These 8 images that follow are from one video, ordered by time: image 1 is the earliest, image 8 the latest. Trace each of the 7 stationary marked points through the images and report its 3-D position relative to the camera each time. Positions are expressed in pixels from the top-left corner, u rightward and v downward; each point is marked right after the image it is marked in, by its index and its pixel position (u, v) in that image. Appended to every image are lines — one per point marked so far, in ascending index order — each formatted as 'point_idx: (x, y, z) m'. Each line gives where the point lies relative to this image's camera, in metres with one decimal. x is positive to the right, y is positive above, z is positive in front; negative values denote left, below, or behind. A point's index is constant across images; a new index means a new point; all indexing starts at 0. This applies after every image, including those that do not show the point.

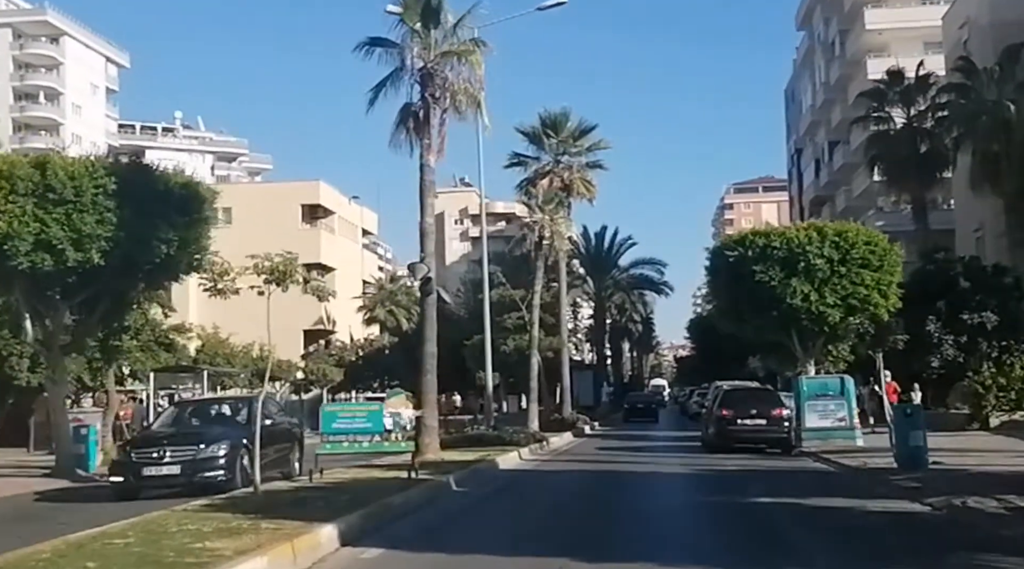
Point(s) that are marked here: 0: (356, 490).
0: (-2.2, -2.8, +15.8) m
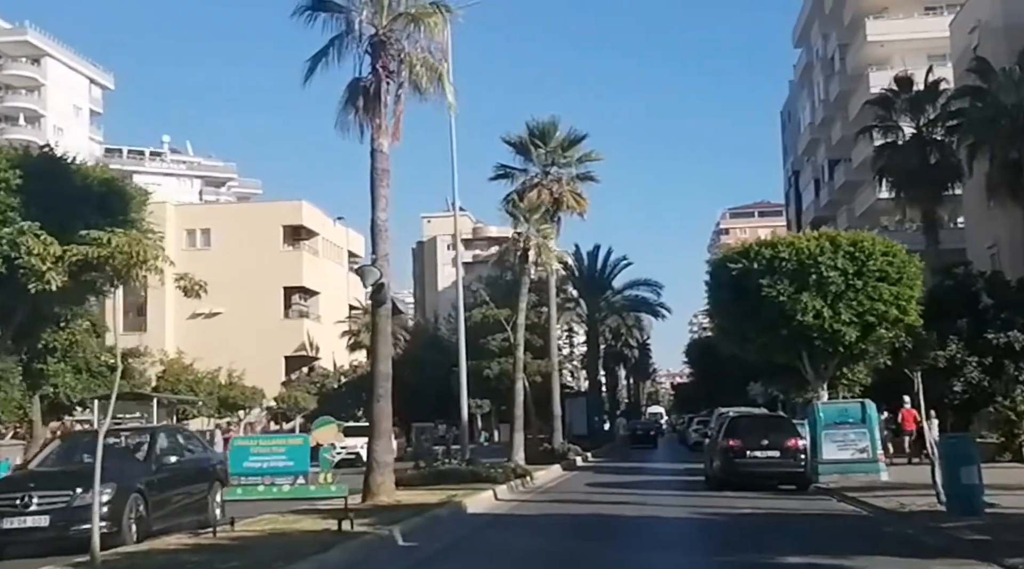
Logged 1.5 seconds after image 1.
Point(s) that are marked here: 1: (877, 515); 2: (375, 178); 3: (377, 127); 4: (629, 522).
0: (-2.7, -2.8, +12.2) m
1: (+5.8, -3.7, +18.5) m
2: (-2.3, +1.8, +19.0) m
3: (-2.3, +2.7, +19.3) m
4: (+1.8, -3.8, +18.5) m
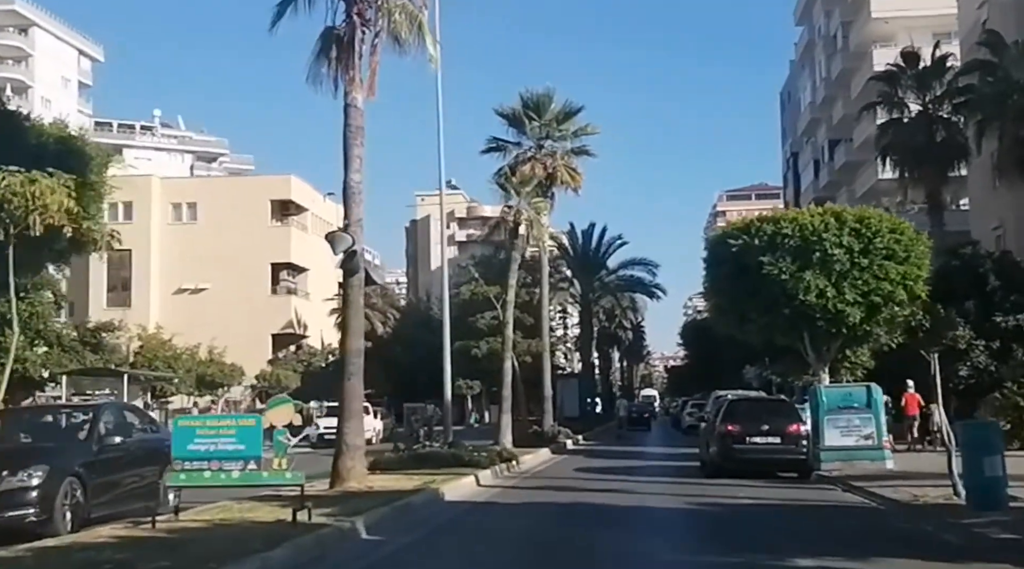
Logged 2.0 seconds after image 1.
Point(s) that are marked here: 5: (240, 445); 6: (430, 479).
0: (-2.9, -2.4, +10.8) m
1: (+5.6, -3.3, +17.1) m
2: (-2.5, +2.3, +17.5) m
3: (-2.5, +3.2, +17.7) m
4: (+1.6, -3.4, +17.0) m
5: (-3.3, -1.9, +13.4) m
6: (-1.4, -3.2, +19.2) m
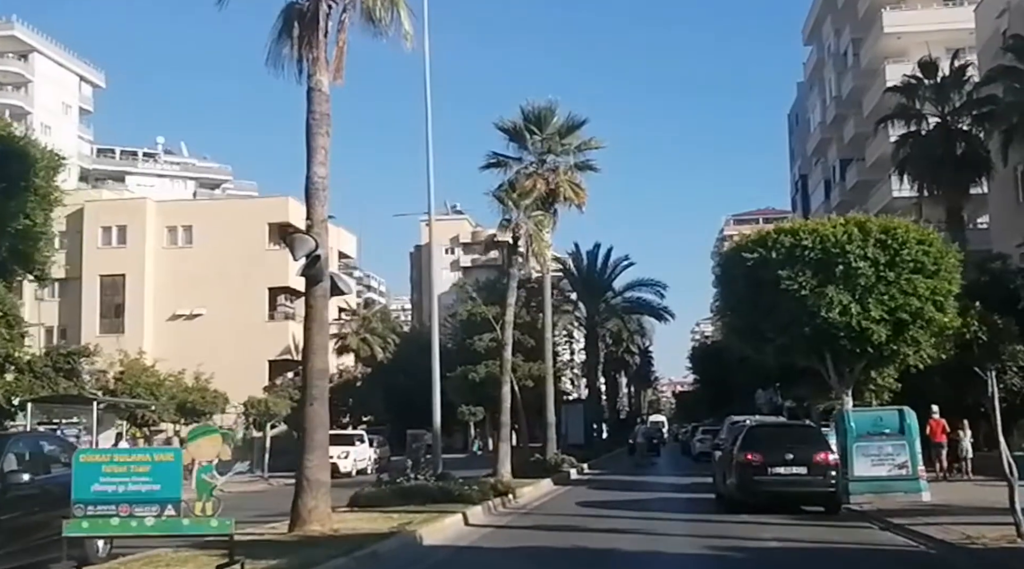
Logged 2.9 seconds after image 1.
0: (-3.1, -2.4, +8.4) m
1: (+5.4, -3.4, +14.7) m
2: (-2.7, +2.1, +15.2) m
3: (-2.6, +3.0, +15.5) m
4: (+1.4, -3.5, +14.6) m
5: (-3.5, -1.9, +11.1) m
6: (-1.5, -3.4, +16.8) m
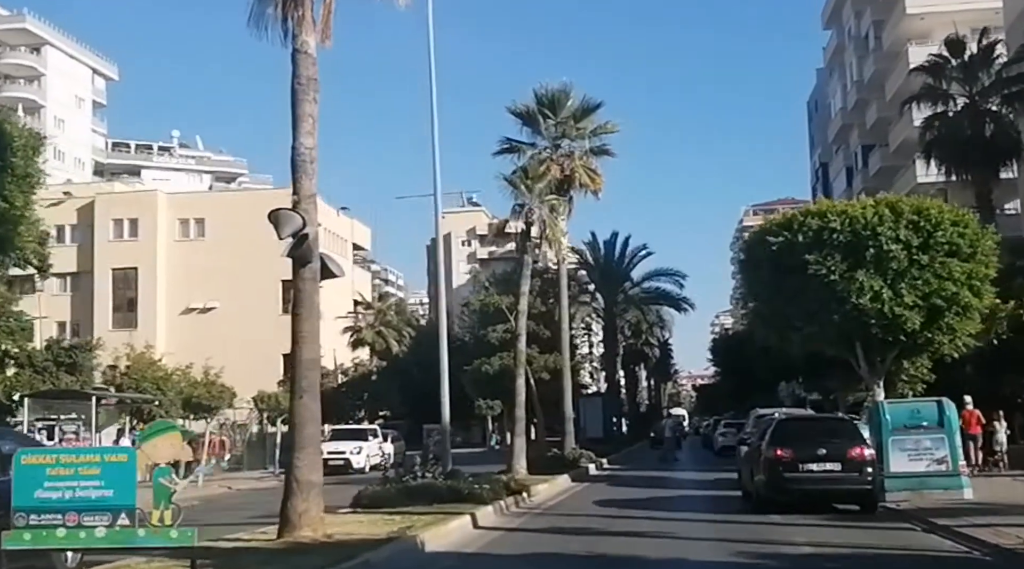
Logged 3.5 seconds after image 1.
0: (-3.1, -2.2, +7.1) m
1: (+5.5, -3.1, +13.3) m
2: (-2.6, +2.3, +13.9) m
3: (-2.5, +3.2, +14.2) m
4: (+1.5, -3.2, +13.3) m
5: (-3.4, -1.7, +9.8) m
6: (-1.3, -3.2, +15.5) m
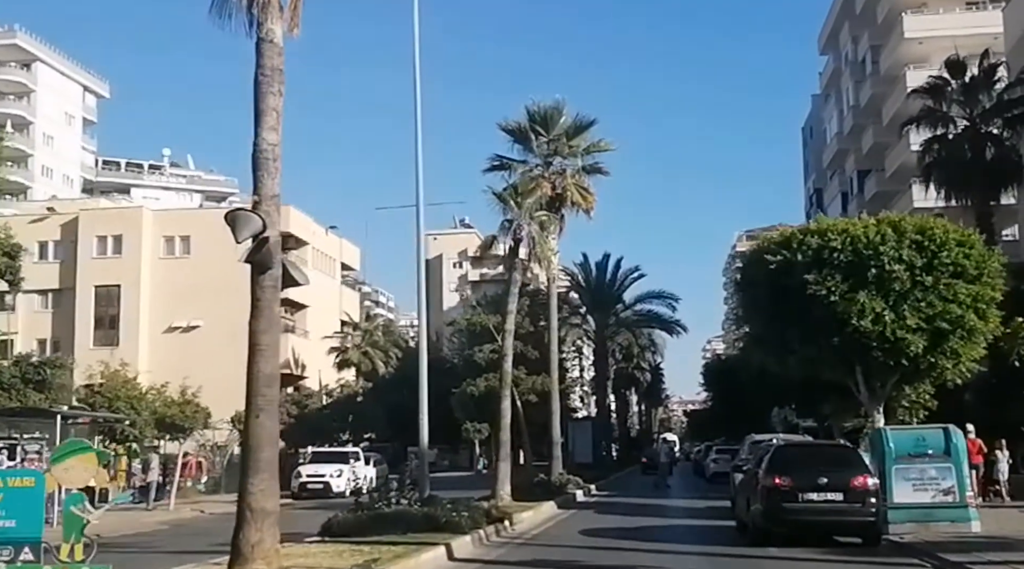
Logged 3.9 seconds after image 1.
0: (-3.3, -2.2, +5.9) m
1: (+5.3, -3.3, +12.1) m
2: (-2.8, +2.2, +12.8) m
3: (-2.8, +3.1, +13.1) m
4: (+1.3, -3.3, +12.1) m
5: (-3.7, -1.7, +8.6) m
6: (-1.6, -3.3, +14.3) m
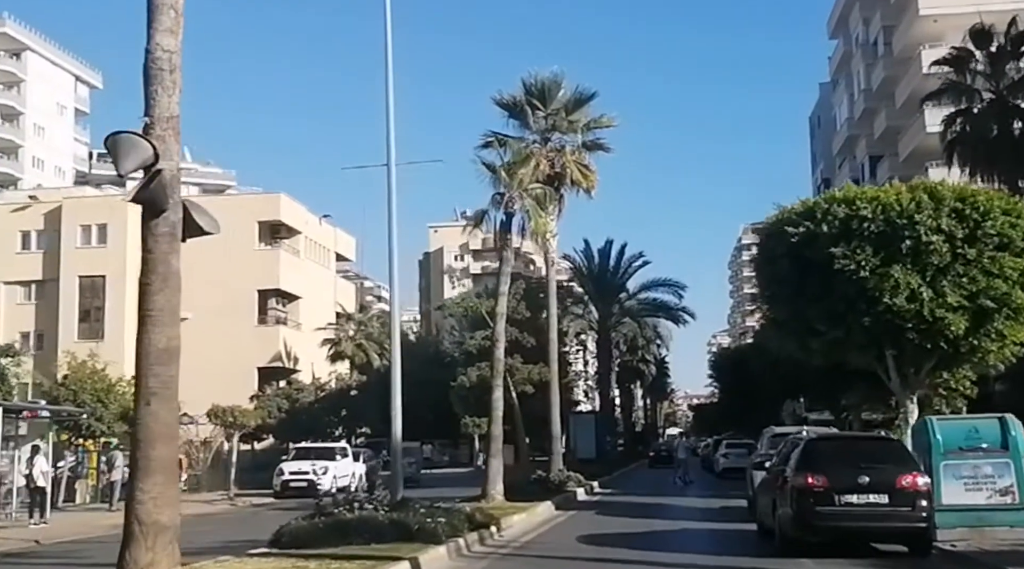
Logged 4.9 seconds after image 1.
0: (-3.6, -1.8, +3.1) m
1: (+5.0, -2.8, +9.2) m
2: (-3.0, +2.7, +9.9) m
3: (-3.0, +3.6, +10.2) m
4: (+1.0, -2.9, +9.2) m
5: (-3.9, -1.3, +5.7) m
6: (-1.8, -2.9, +11.4) m
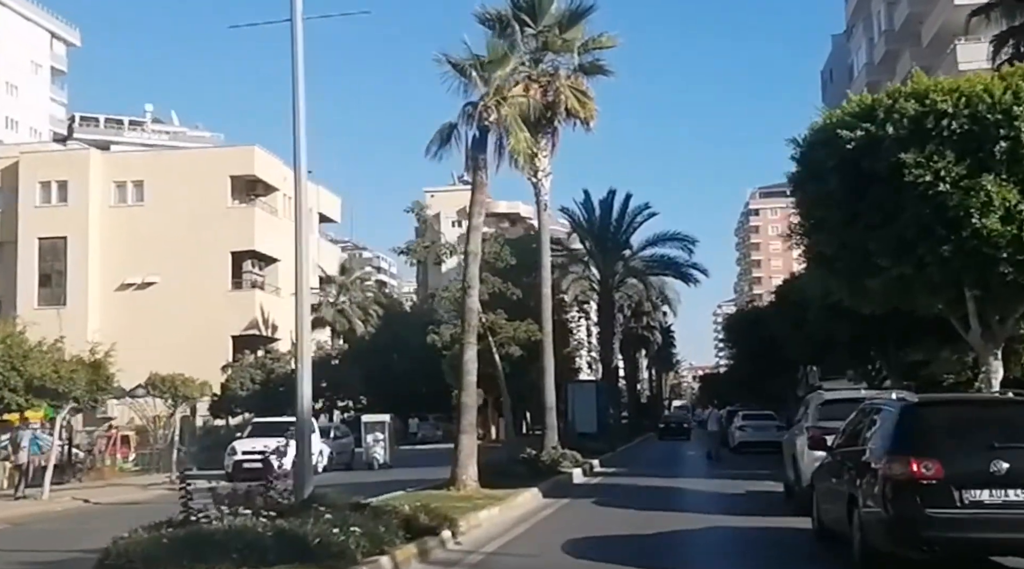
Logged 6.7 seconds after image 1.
0: (-4.1, -1.1, -2.3) m
1: (+4.5, -1.9, +3.8) m
2: (-3.6, +3.5, +4.4) m
3: (-3.5, +4.4, +4.7) m
4: (+0.5, -2.0, +3.8) m
5: (-4.4, -0.6, +0.3) m
6: (-2.3, -2.0, +6.0) m
